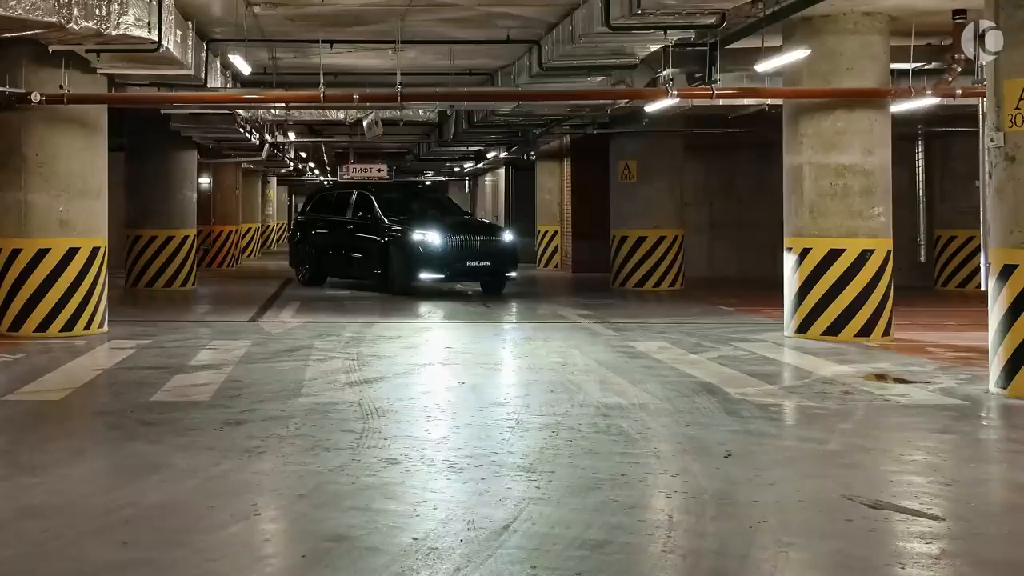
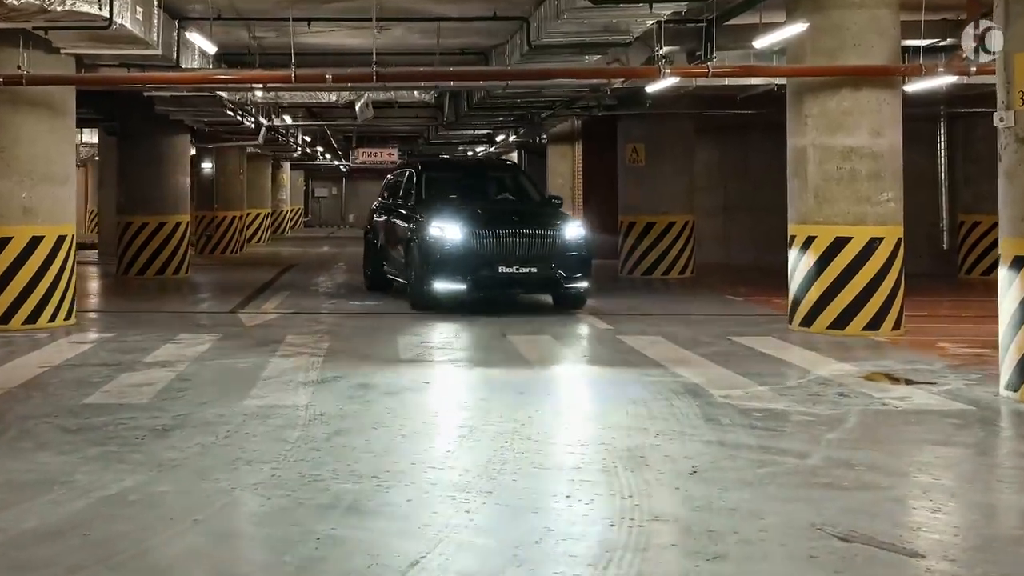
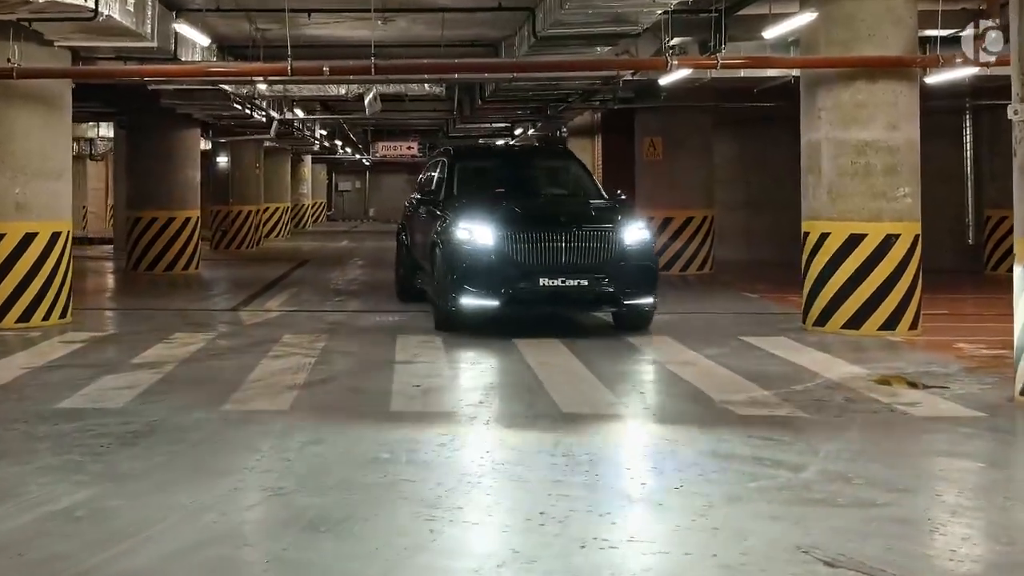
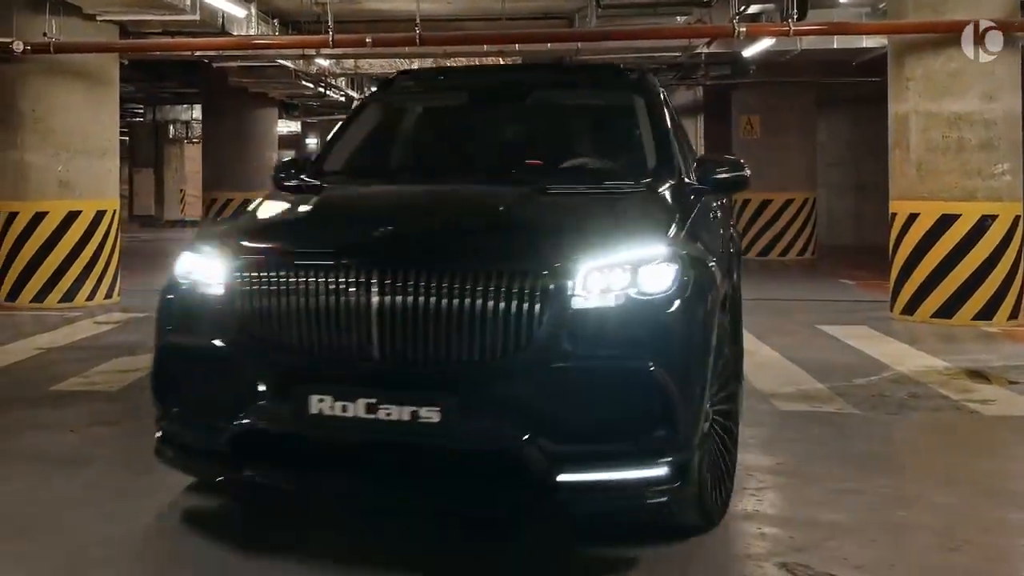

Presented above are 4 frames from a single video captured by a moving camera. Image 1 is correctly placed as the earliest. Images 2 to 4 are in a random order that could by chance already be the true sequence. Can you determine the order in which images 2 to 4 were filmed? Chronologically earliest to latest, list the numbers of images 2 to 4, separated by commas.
2, 3, 4
